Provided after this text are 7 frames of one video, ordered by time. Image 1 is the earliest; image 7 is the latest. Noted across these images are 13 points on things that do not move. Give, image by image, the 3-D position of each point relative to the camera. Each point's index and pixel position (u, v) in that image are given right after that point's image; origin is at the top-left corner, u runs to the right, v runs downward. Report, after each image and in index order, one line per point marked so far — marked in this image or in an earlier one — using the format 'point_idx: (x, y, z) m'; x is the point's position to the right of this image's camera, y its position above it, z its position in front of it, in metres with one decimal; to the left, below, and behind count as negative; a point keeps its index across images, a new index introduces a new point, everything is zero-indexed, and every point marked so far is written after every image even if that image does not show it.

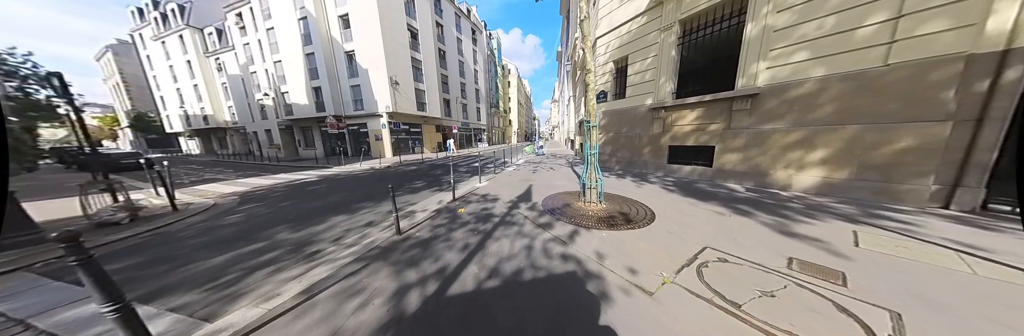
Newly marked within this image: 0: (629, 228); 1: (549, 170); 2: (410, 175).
0: (+2.2, -1.1, +3.4) m
1: (+1.9, -0.1, +9.5) m
2: (-5.8, -0.4, +10.1) m
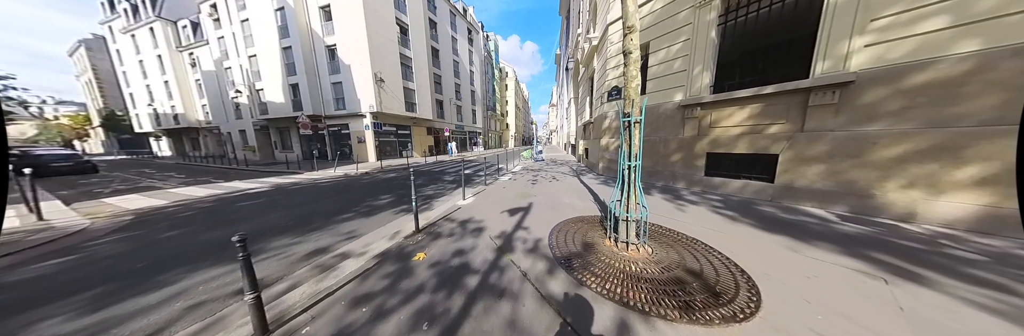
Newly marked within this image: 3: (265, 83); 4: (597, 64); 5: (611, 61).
0: (+2.1, -1.4, +1.7) m
1: (+1.7, -0.6, +7.9) m
2: (-6.0, -0.8, +8.4) m
3: (-26.5, +9.2, +19.0) m
4: (+4.7, +5.7, +9.7) m
5: (+4.4, +4.8, +7.9) m
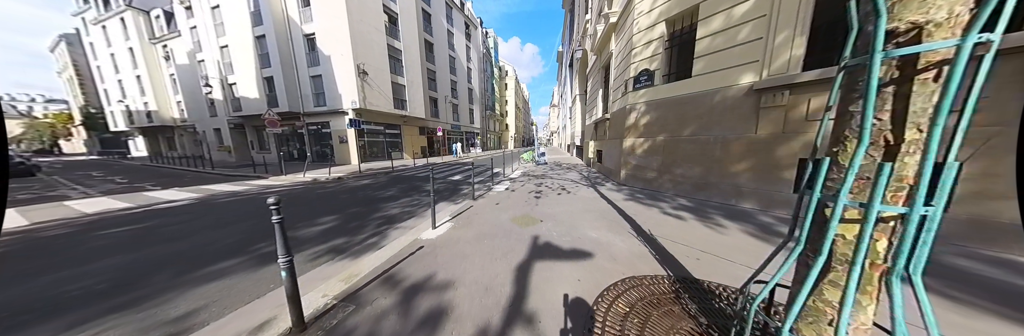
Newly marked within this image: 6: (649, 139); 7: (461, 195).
0: (+2.0, -1.7, -0.1) m
1: (+1.6, -0.9, +6.0) m
2: (-6.2, -1.0, +6.5) m
3: (-26.6, +8.9, +17.2) m
4: (+4.6, +5.4, +7.9) m
5: (+4.3, +4.5, +6.1) m
6: (+4.7, +1.0, +5.9) m
7: (-1.9, -1.0, +6.5) m
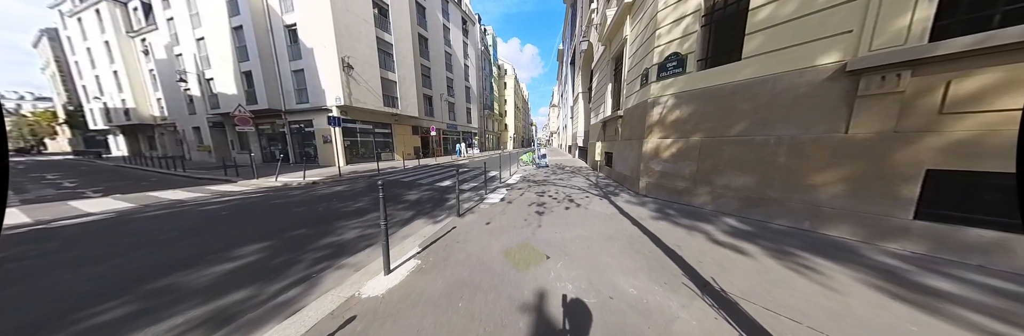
0: (+1.9, -1.9, -1.3) m
1: (+1.5, -1.1, +4.9) m
2: (-6.3, -1.2, +5.3) m
3: (-26.7, +8.8, +15.9) m
4: (+4.5, +5.2, +6.7) m
5: (+4.2, +4.3, +4.9) m
6: (+4.6, +0.7, +4.8) m
7: (-2.0, -1.2, +5.4) m
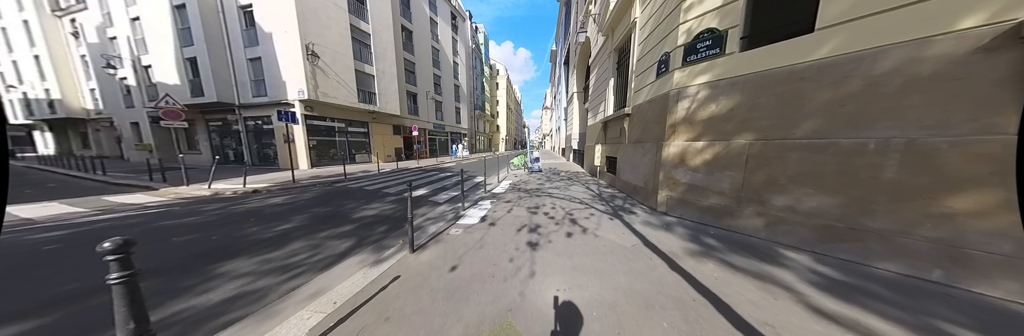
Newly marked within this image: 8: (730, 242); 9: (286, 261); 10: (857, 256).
0: (+1.8, -2.0, -2.6) m
1: (+1.1, -1.3, +3.6) m
2: (-6.6, -1.4, +3.7) m
3: (-27.5, +8.6, +13.5) m
4: (+4.1, +4.9, +5.7) m
5: (+3.9, +4.1, +3.8) m
6: (+4.2, +0.5, +3.6) m
7: (-2.4, -1.4, +3.9) m
8: (+3.9, -1.3, +3.2) m
9: (-3.8, -1.5, +2.9) m
10: (+4.8, -1.2, +2.5) m
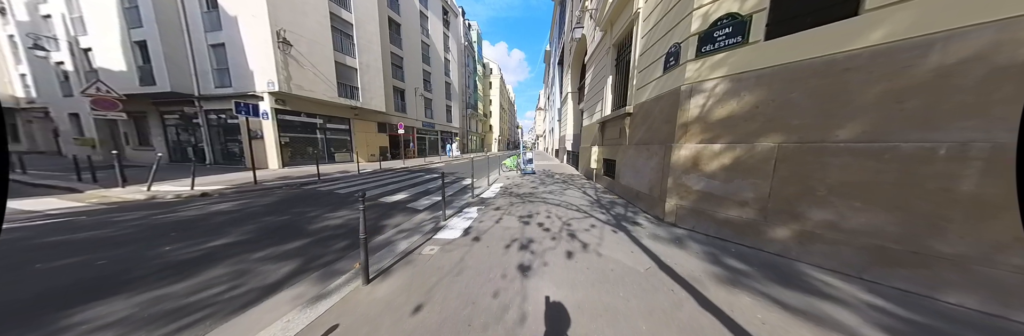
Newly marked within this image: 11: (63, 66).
0: (+1.8, -2.1, -3.2) m
1: (+0.9, -1.4, +3.0) m
2: (-6.8, -1.4, +2.8) m
3: (-28.0, +8.7, +11.9) m
4: (+3.8, +4.8, +5.2) m
5: (+3.7, +3.9, +3.3) m
6: (+4.0, +0.4, +3.1) m
7: (-2.6, -1.5, +3.2) m
8: (+3.7, -1.4, +2.7) m
9: (-4.0, -1.6, +2.1) m
10: (+4.7, -1.3, +2.0) m
11: (-34.8, +8.0, +13.8) m
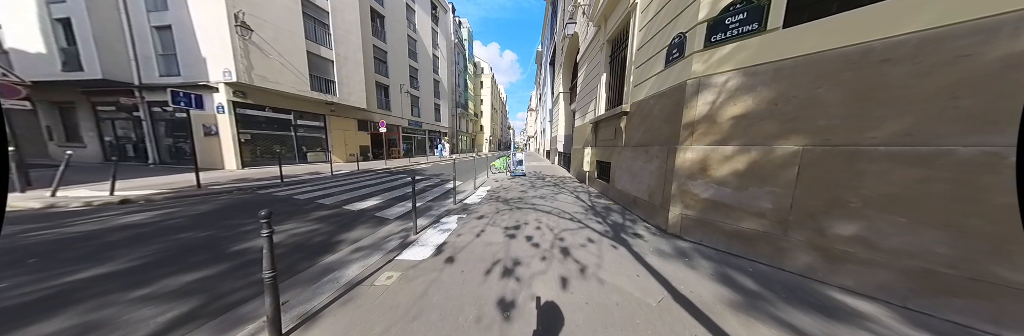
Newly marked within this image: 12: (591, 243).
0: (+1.8, -2.2, -3.7) m
1: (+0.7, -1.5, +2.4) m
2: (-7.1, -1.5, +1.8) m
3: (-28.6, +8.8, +9.9) m
4: (+3.5, +4.7, +4.8) m
5: (+3.4, +3.9, +2.9) m
6: (+3.8, +0.3, +2.7) m
7: (-2.9, -1.5, +2.4) m
8: (+3.5, -1.5, +2.3) m
9: (-4.2, -1.6, +1.3) m
10: (+4.4, -1.4, +1.7) m
11: (-35.5, +8.0, +11.5) m
12: (+1.4, -1.4, +3.3) m
